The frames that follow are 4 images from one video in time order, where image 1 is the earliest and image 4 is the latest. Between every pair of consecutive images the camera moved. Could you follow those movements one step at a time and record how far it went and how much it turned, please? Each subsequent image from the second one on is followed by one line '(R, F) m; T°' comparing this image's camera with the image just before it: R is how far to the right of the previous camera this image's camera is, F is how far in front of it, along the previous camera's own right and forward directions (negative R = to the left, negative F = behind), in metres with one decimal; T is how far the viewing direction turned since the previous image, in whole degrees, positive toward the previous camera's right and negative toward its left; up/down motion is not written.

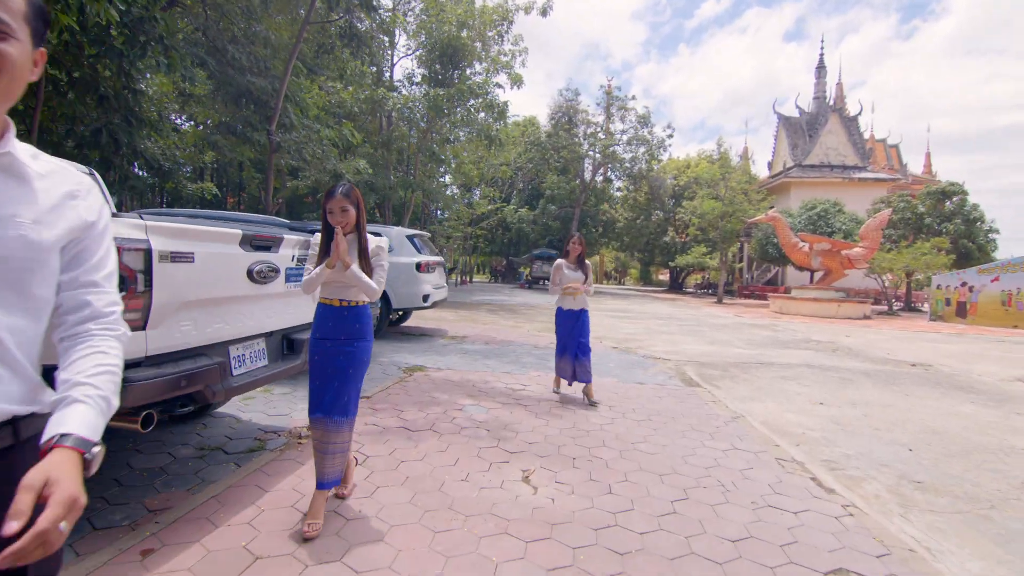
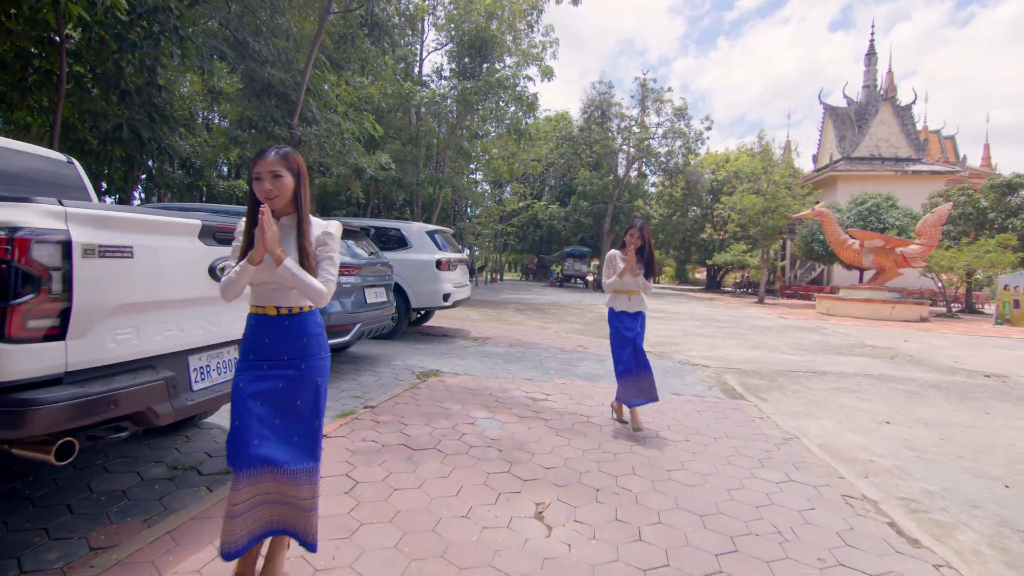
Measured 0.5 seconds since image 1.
(+0.1, +0.5) m; -4°
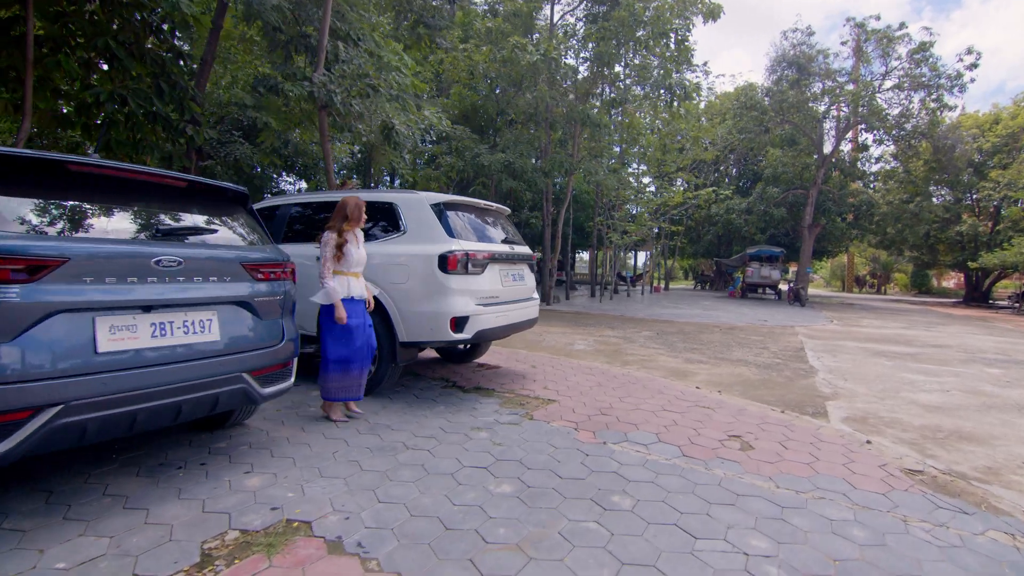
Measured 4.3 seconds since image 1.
(+0.8, +3.9) m; -20°
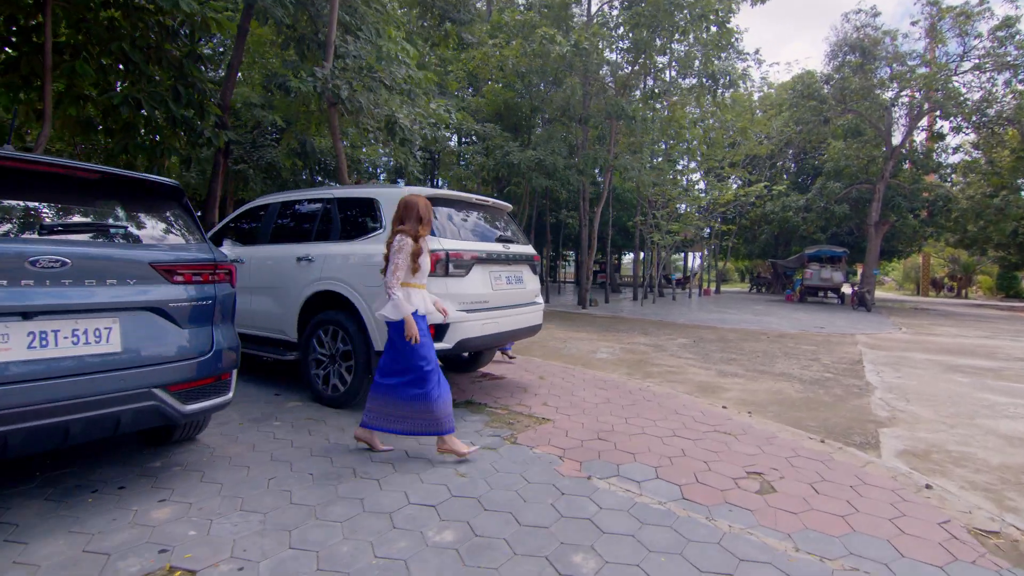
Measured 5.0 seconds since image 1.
(+0.5, +0.5) m; -6°
